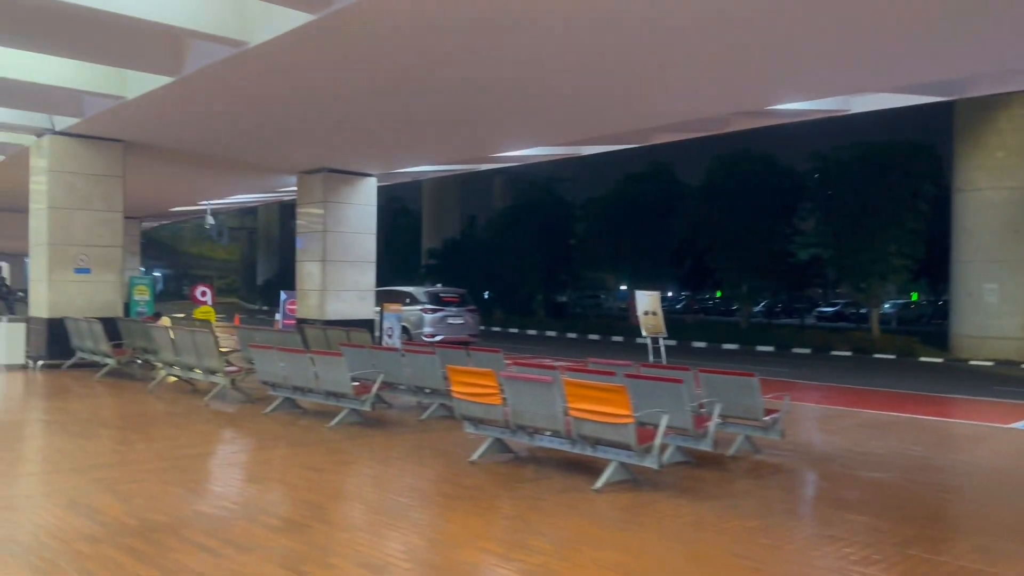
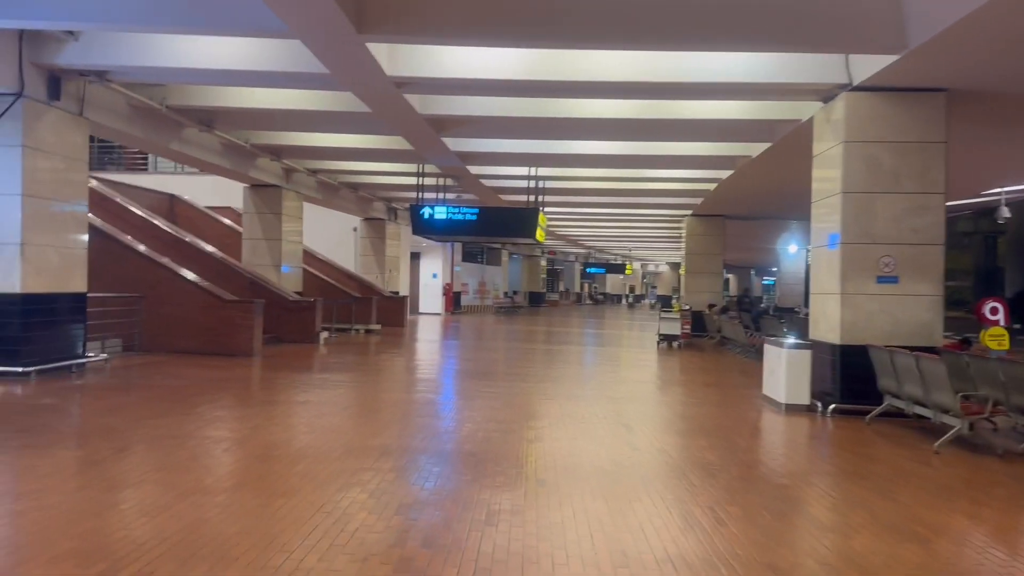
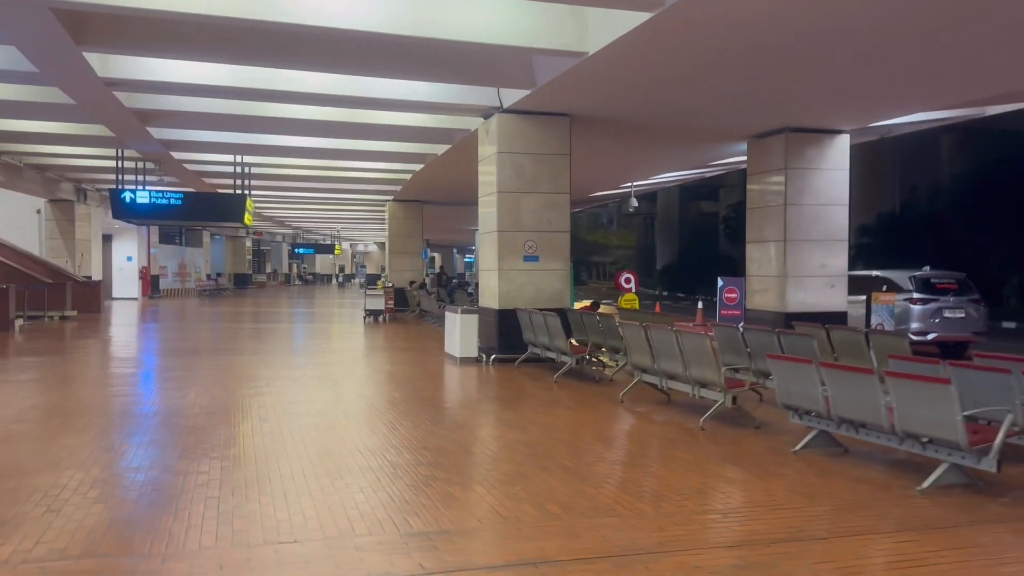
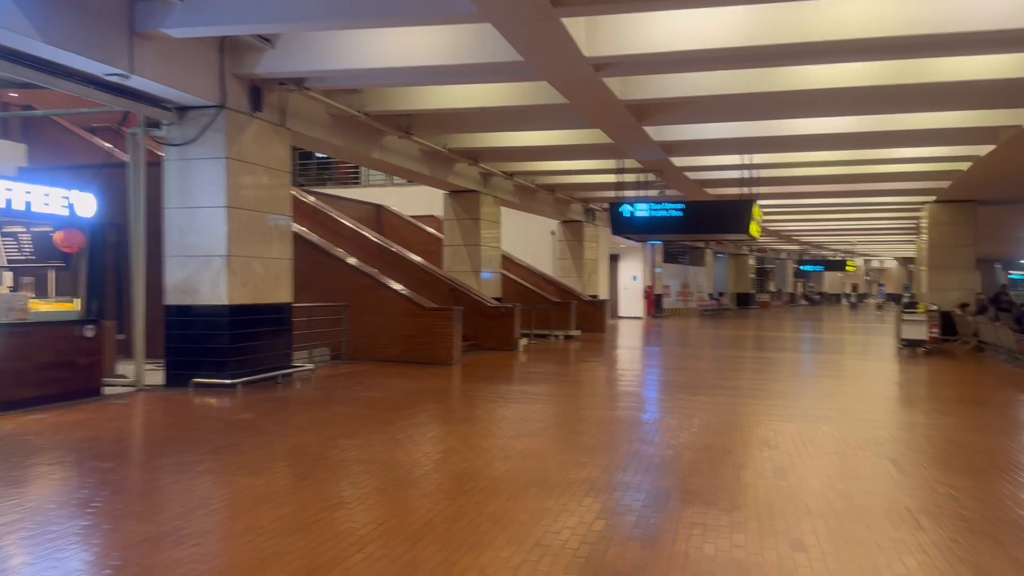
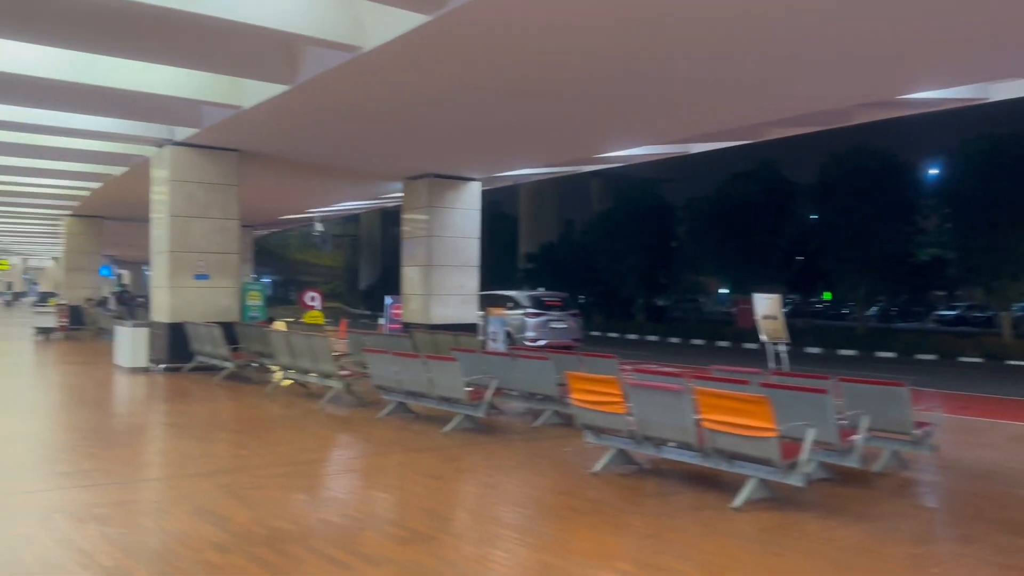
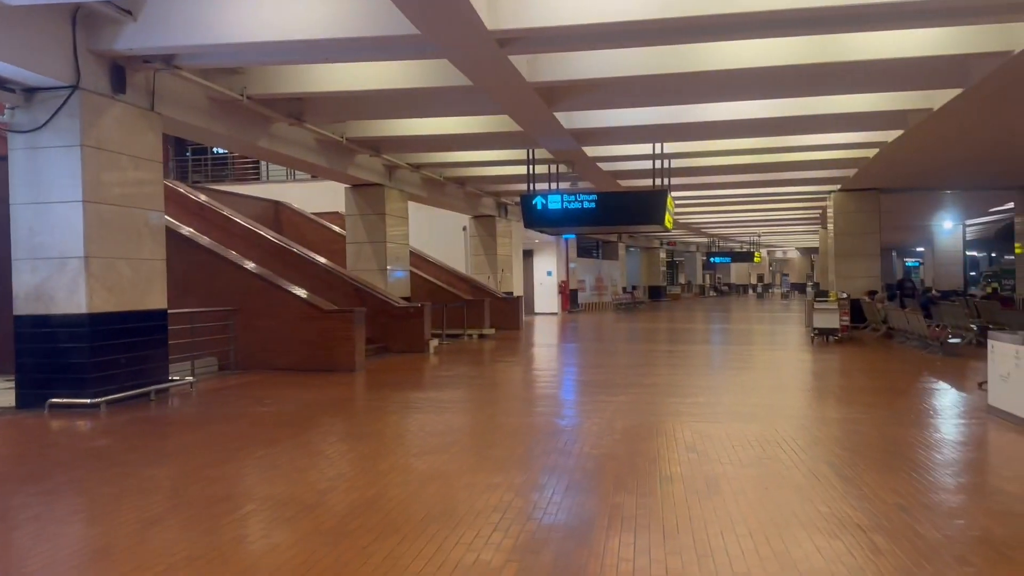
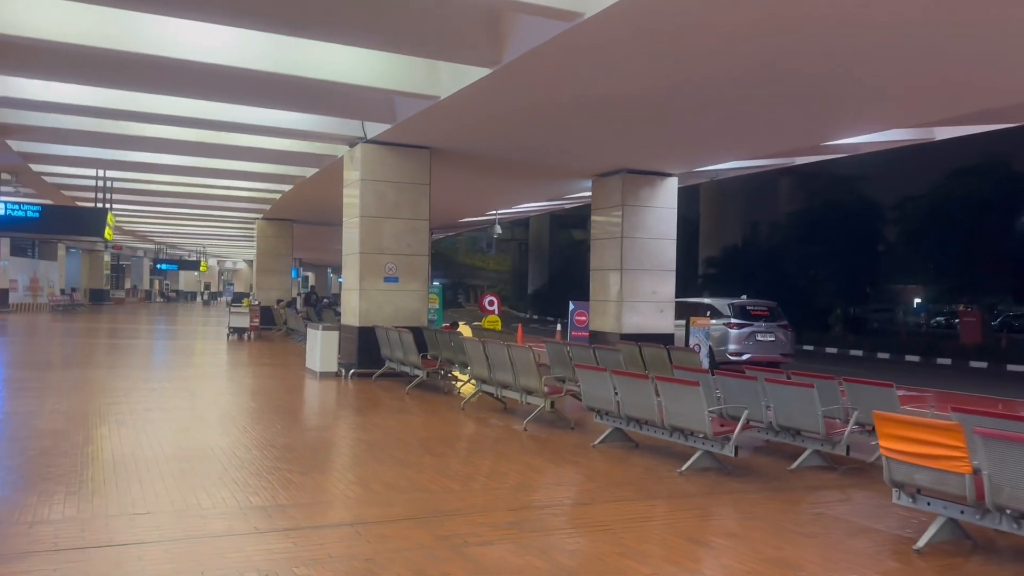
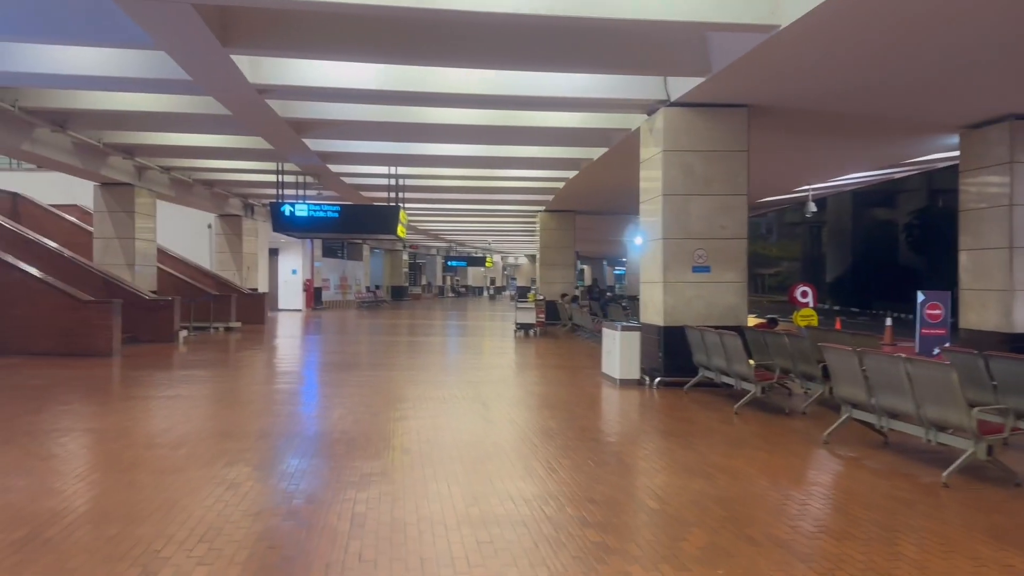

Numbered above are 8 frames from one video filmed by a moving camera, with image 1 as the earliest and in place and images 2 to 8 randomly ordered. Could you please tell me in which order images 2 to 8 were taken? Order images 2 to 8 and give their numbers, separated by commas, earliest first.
5, 7, 3, 8, 2, 4, 6
